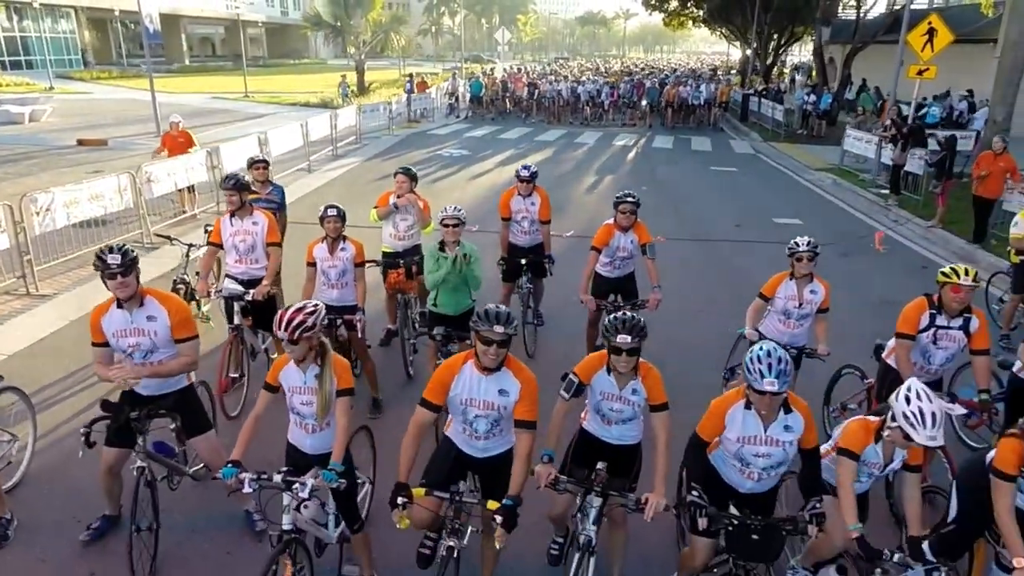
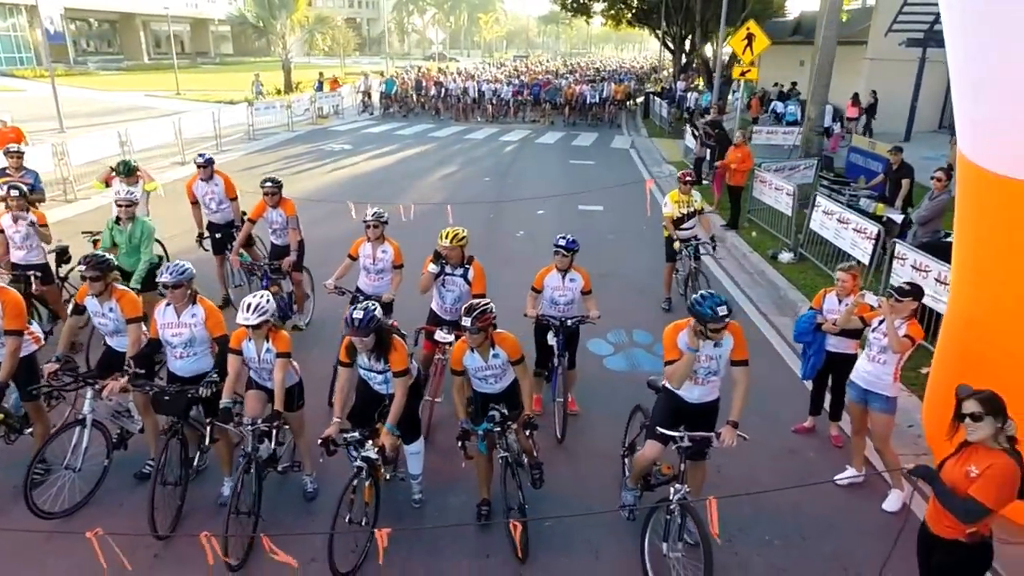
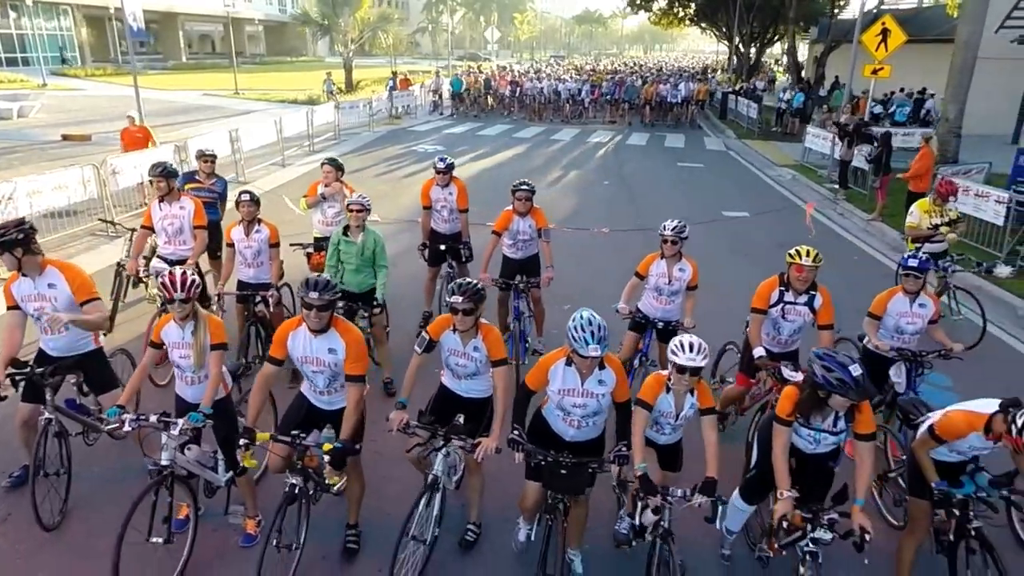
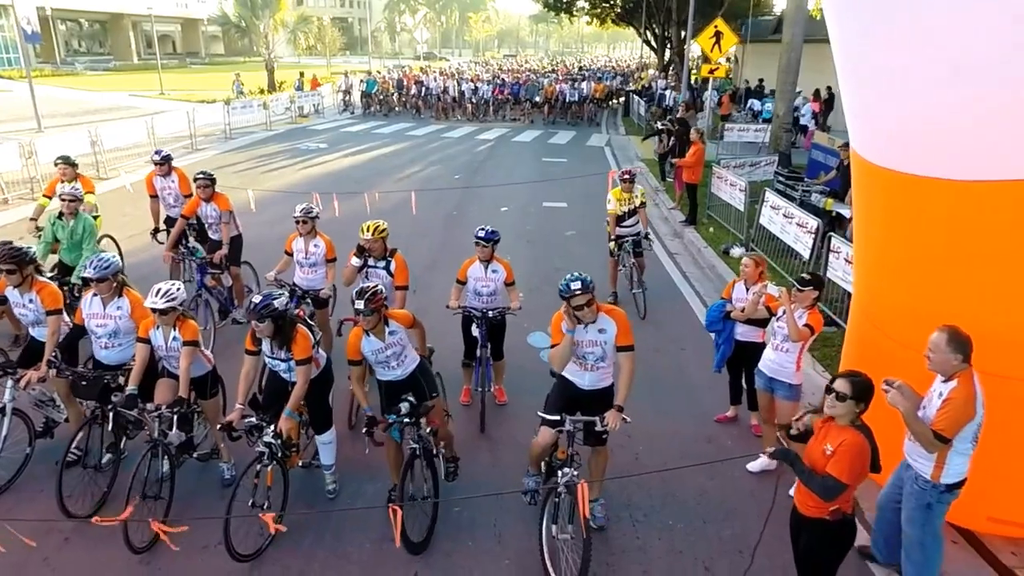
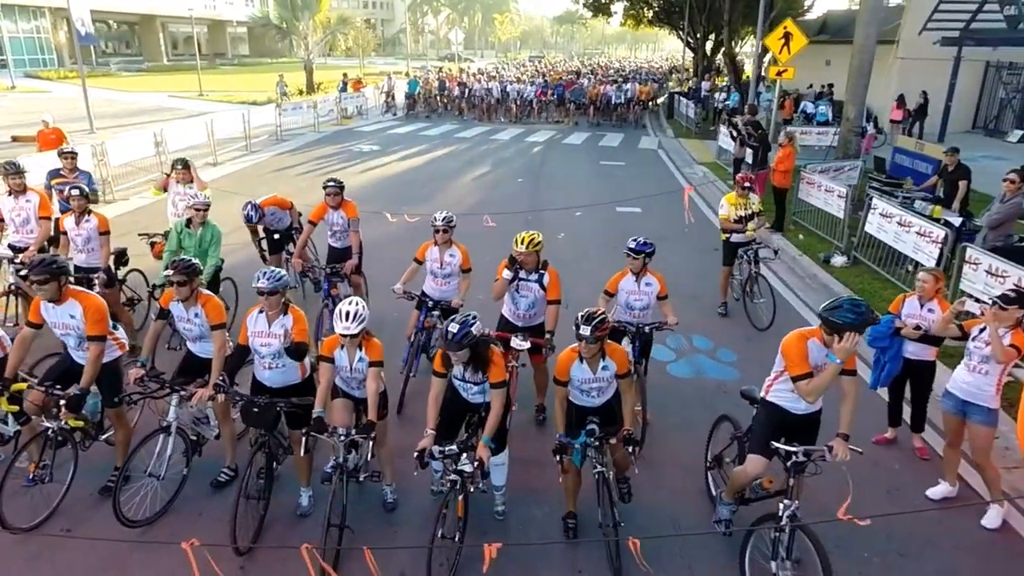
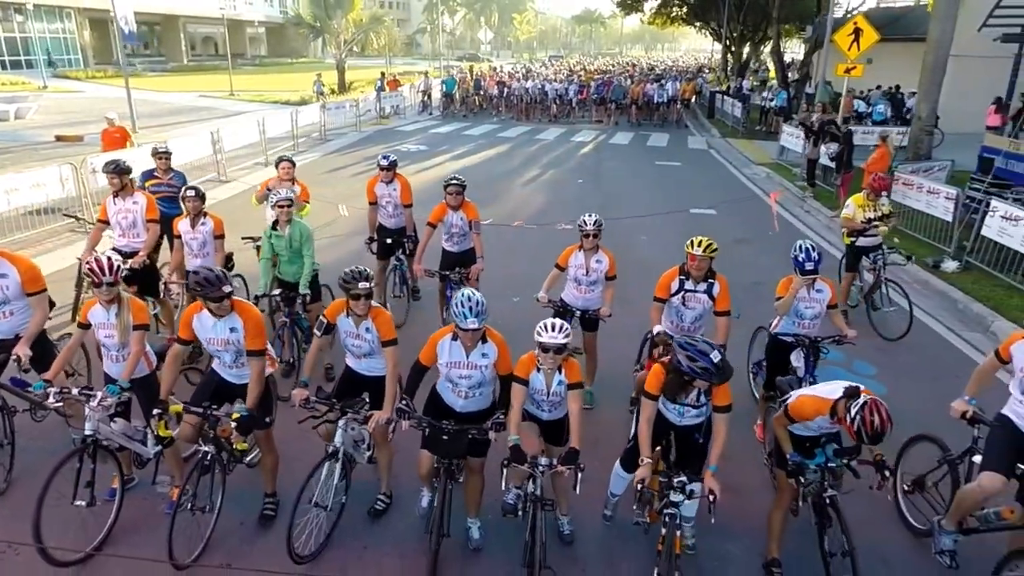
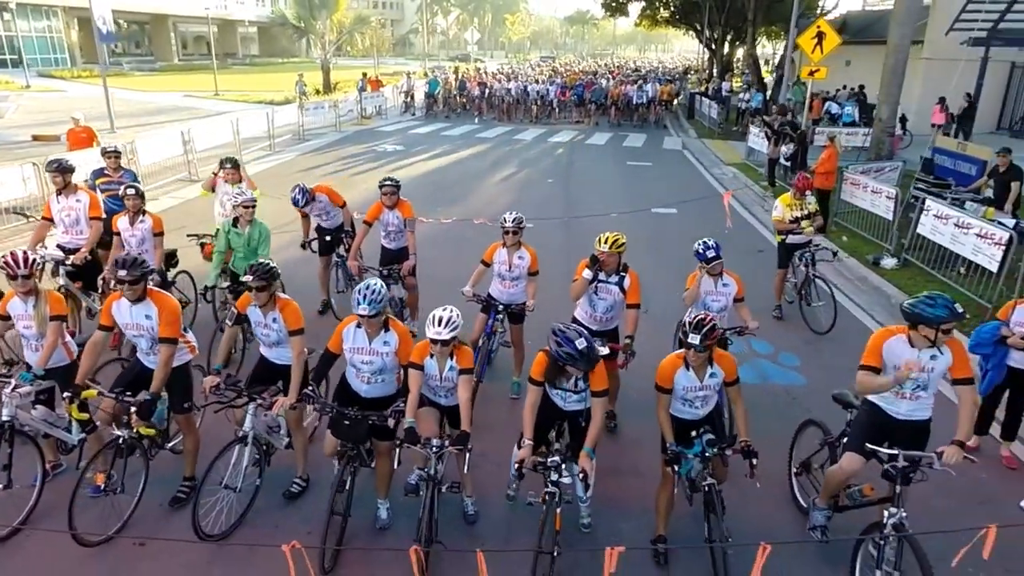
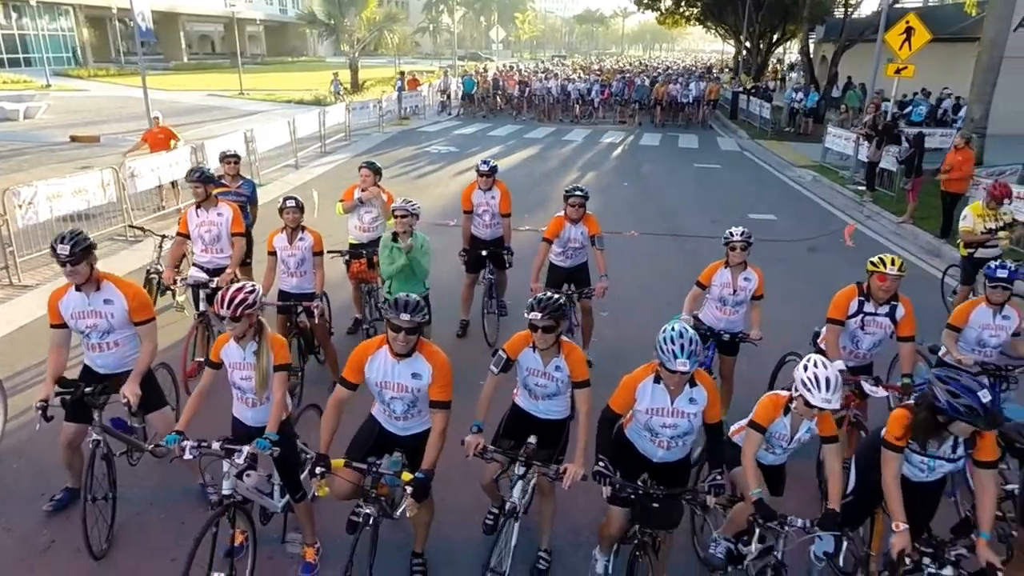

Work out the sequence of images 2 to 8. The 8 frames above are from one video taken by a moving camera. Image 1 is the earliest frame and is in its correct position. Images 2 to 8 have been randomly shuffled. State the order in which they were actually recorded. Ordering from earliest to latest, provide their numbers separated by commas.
8, 3, 6, 7, 5, 2, 4
